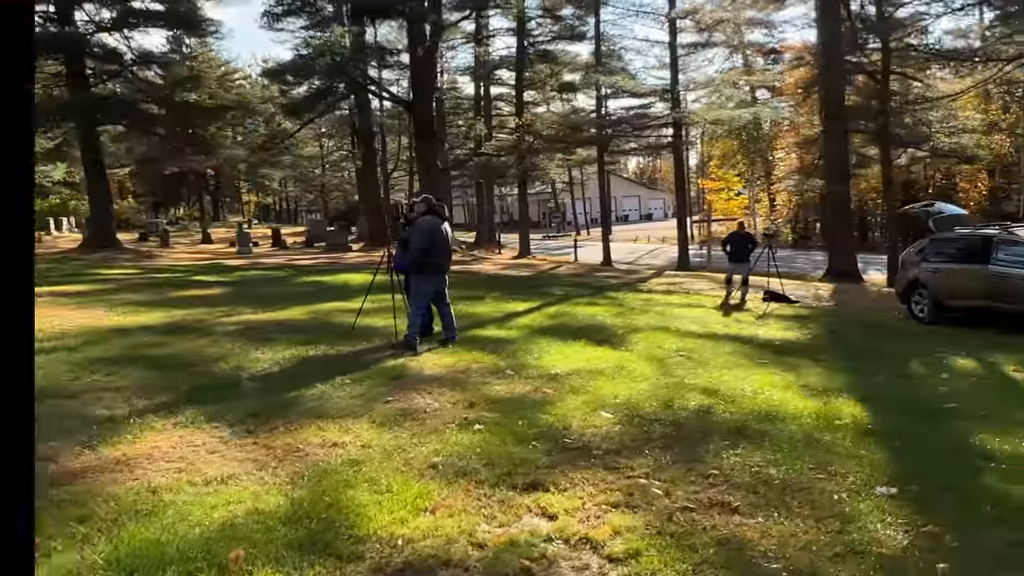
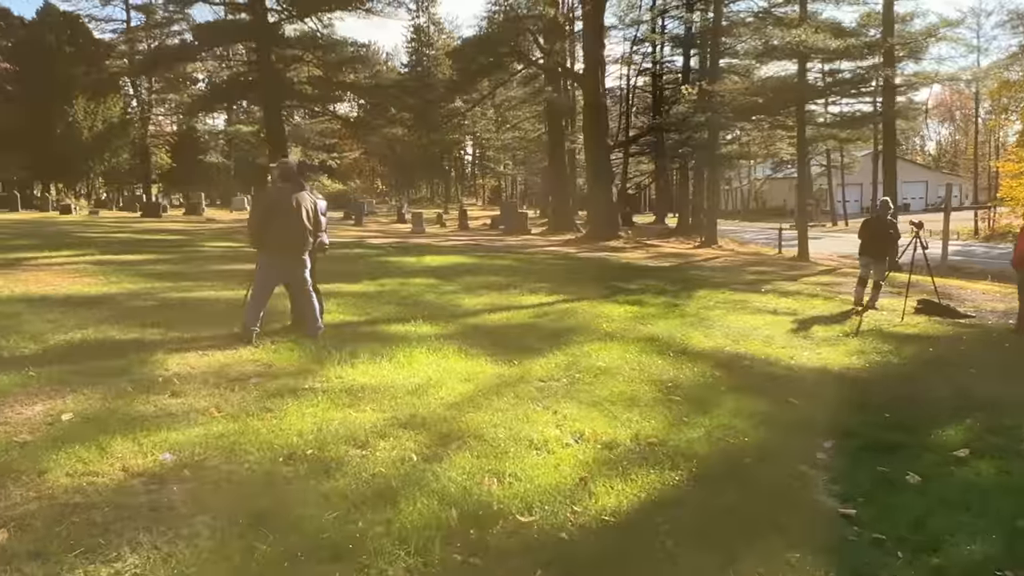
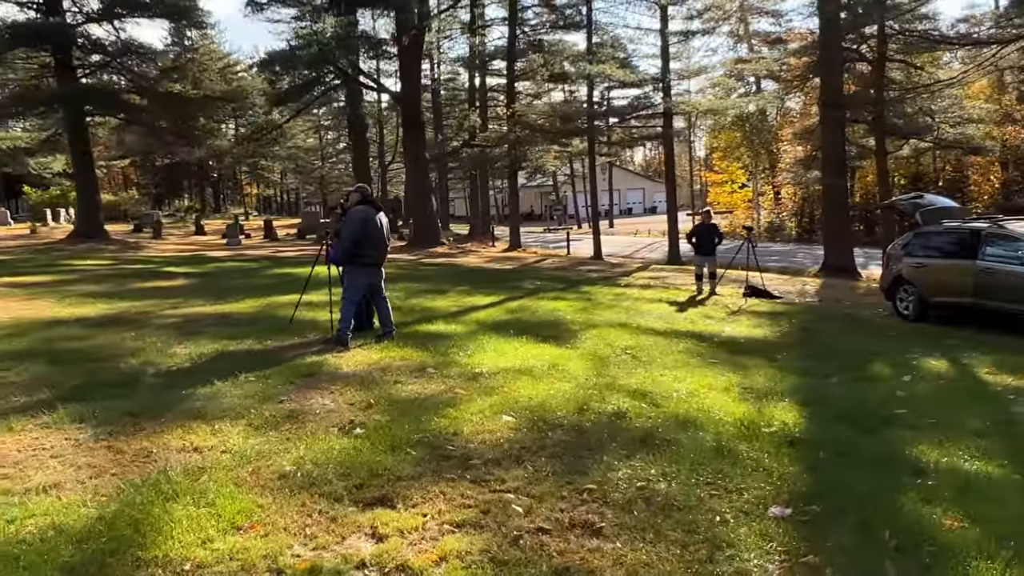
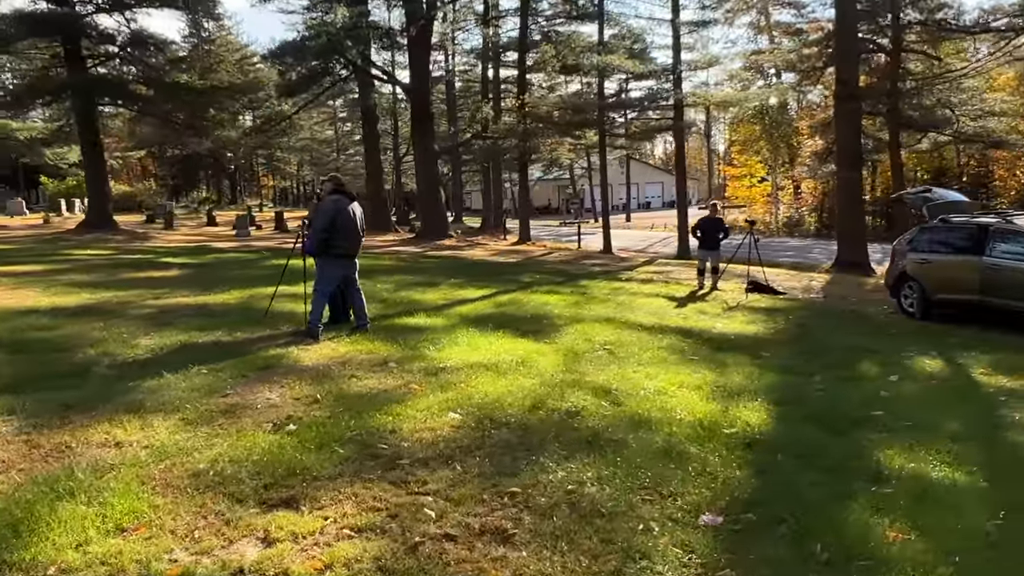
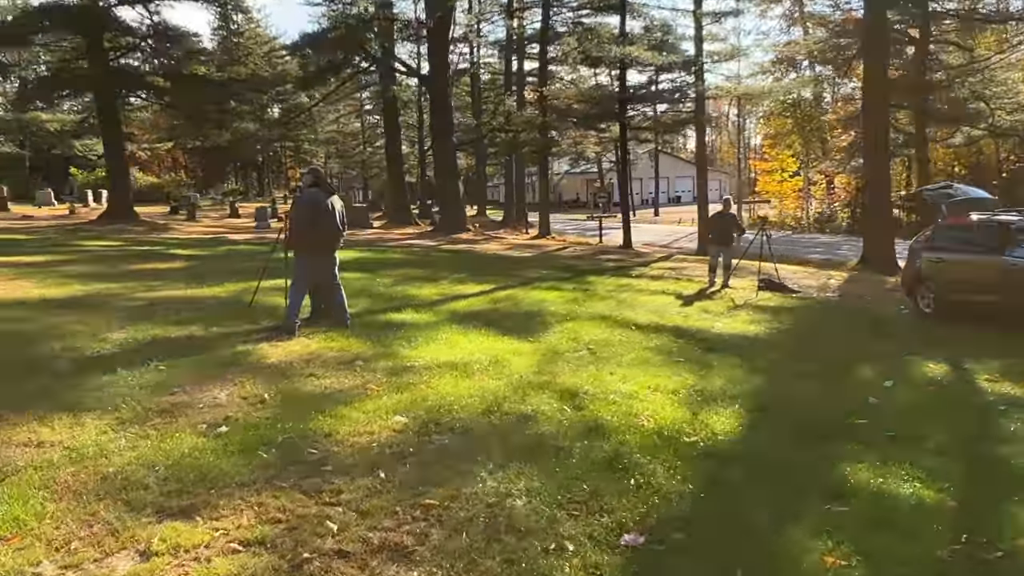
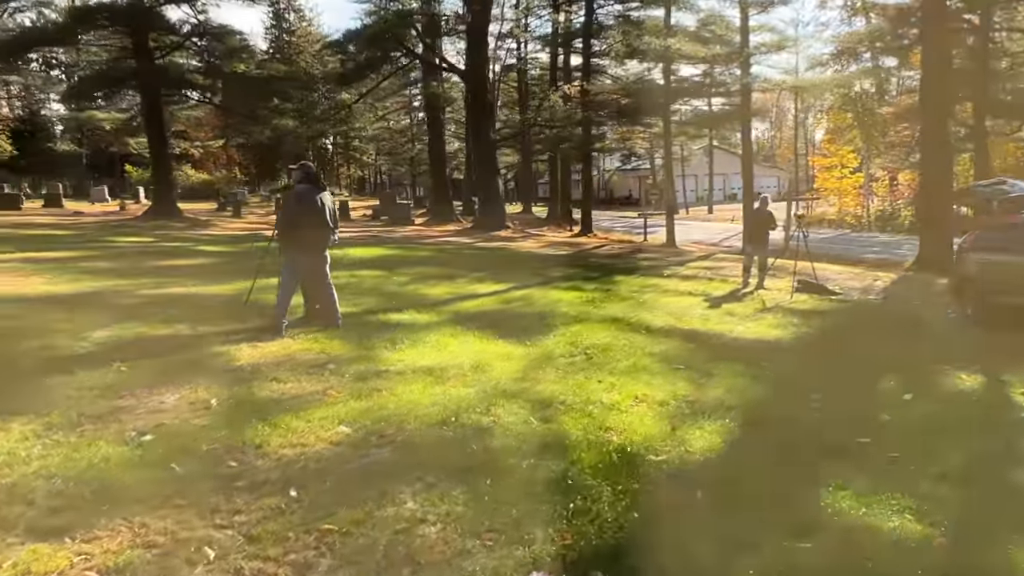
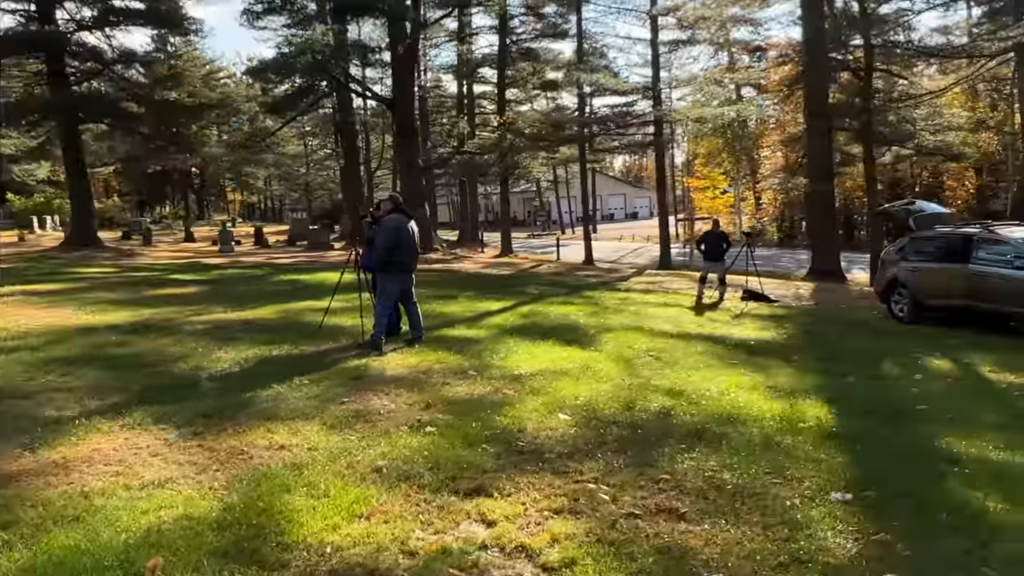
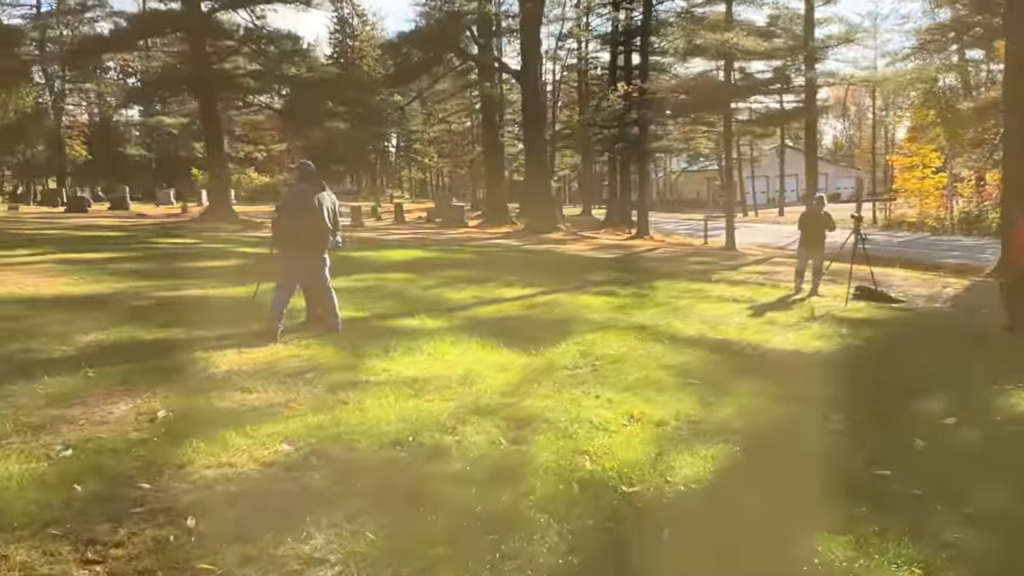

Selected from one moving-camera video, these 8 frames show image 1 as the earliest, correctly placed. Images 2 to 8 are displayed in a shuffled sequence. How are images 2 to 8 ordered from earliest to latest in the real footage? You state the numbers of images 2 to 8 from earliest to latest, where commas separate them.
7, 3, 4, 5, 6, 8, 2
